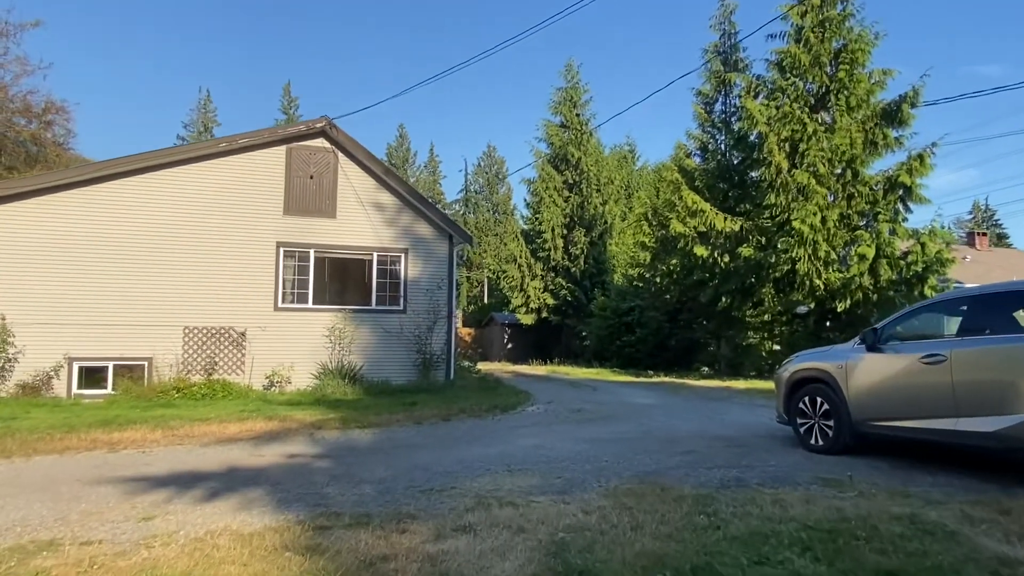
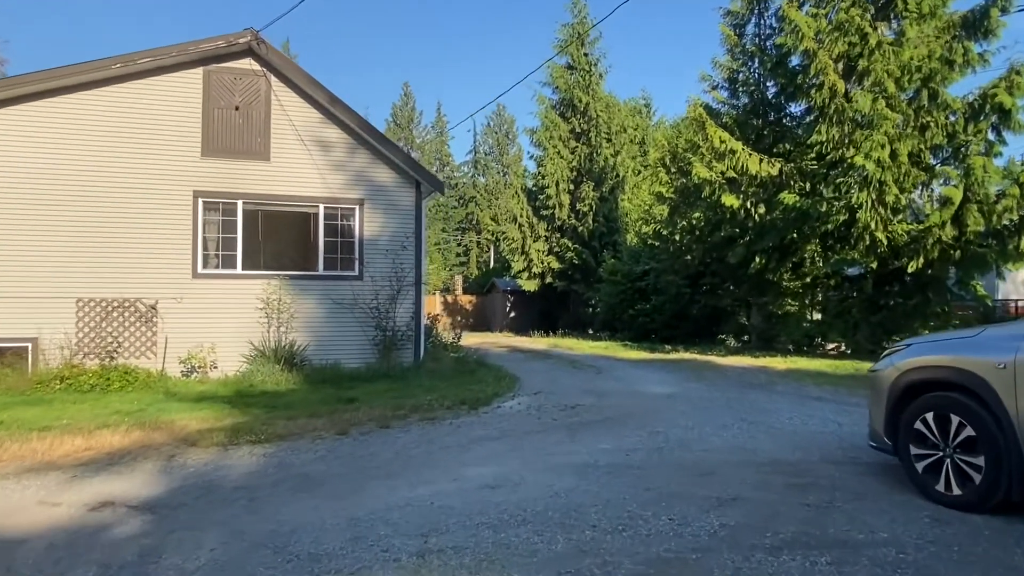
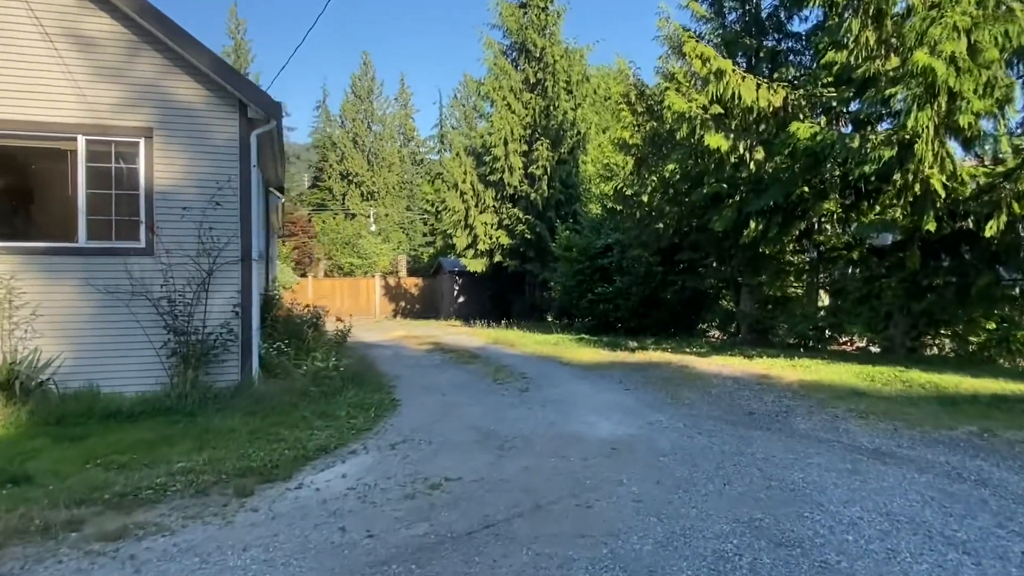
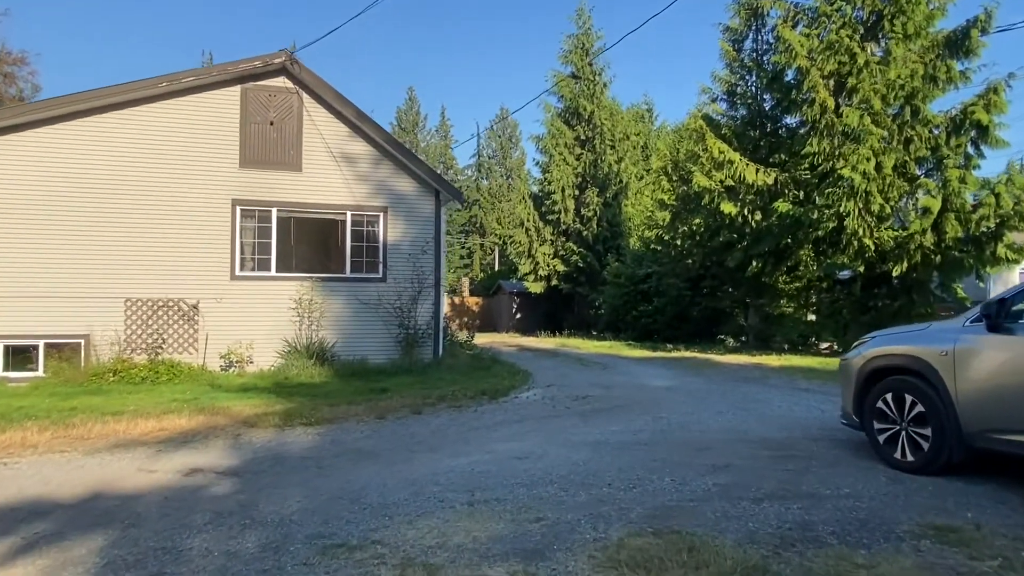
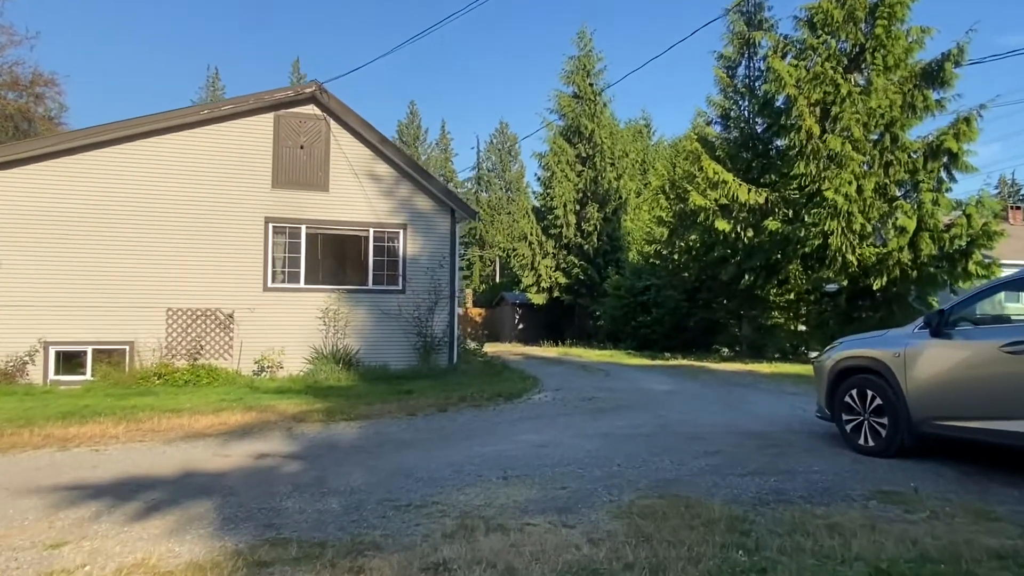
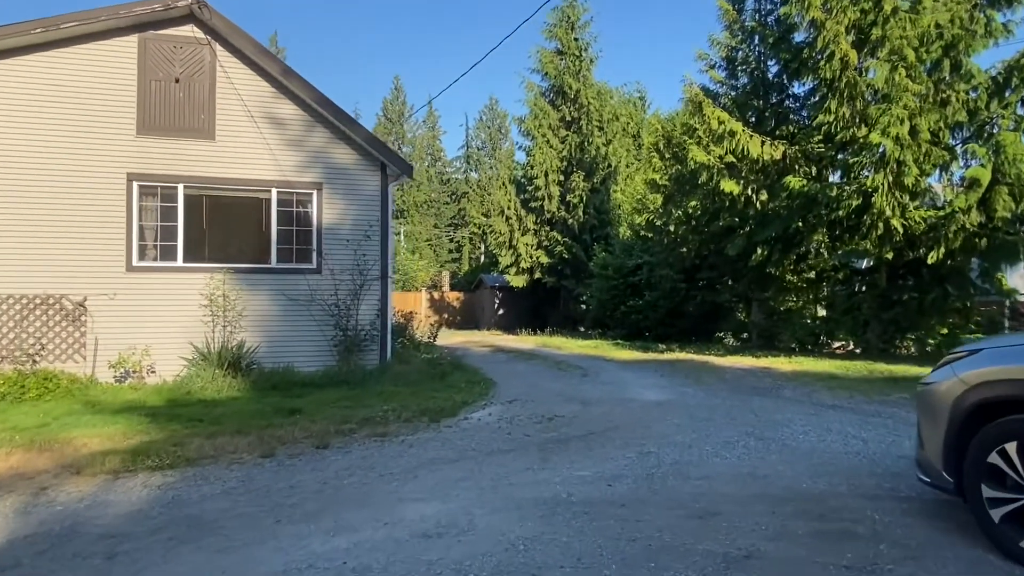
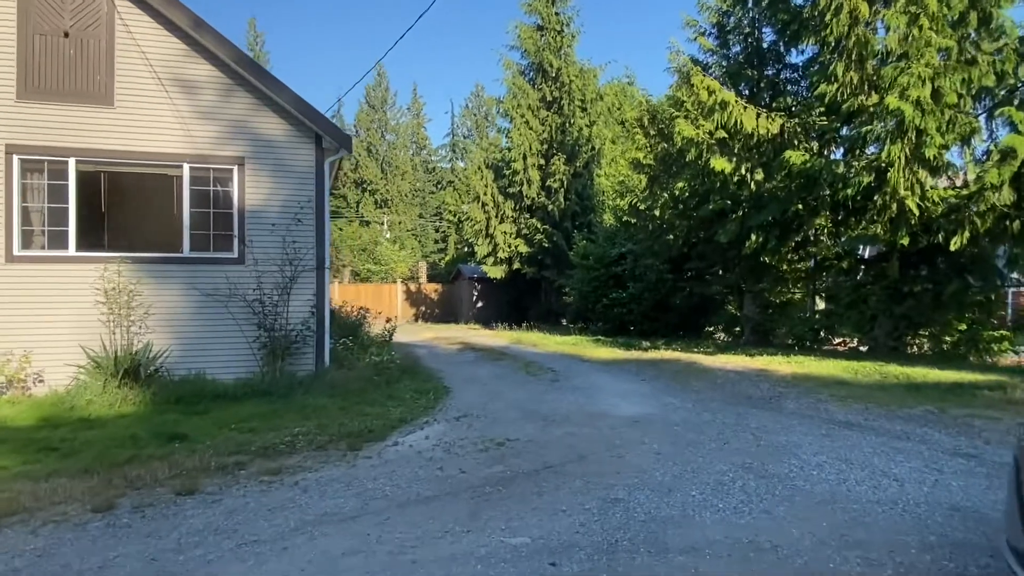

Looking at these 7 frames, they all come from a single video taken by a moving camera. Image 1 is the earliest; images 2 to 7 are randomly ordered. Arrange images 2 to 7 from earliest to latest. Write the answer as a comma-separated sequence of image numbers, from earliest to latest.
5, 4, 2, 6, 7, 3
